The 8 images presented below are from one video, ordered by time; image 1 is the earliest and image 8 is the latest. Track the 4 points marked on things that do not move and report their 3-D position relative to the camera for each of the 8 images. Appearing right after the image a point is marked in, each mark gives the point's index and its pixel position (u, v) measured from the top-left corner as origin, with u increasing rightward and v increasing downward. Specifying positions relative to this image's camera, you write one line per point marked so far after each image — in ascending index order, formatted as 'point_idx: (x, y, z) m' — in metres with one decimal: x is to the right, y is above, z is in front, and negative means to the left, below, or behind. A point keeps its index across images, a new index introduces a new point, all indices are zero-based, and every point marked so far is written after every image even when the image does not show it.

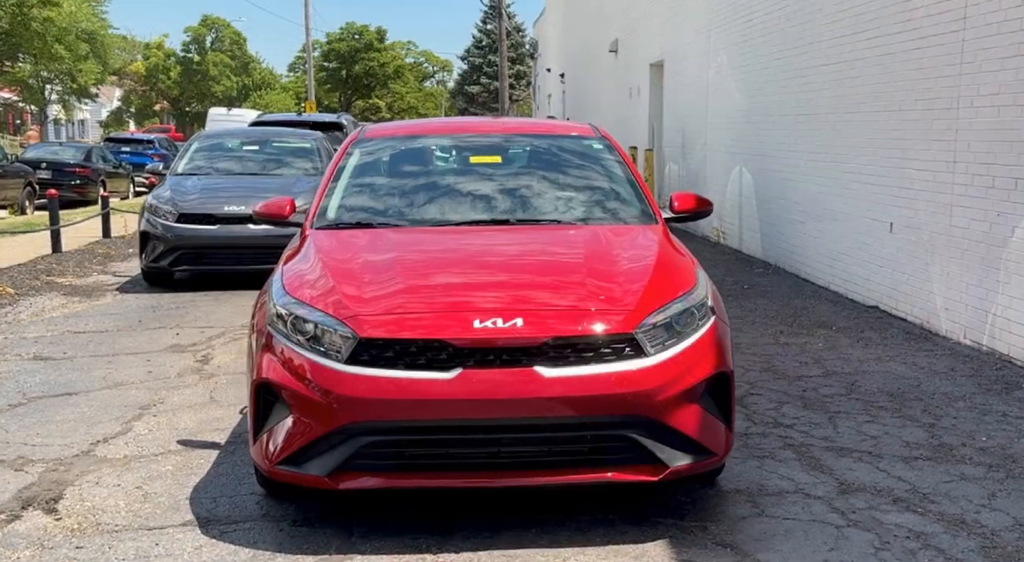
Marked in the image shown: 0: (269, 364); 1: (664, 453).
0: (-0.8, -0.3, +3.8) m
1: (+0.5, -0.6, +3.7) m
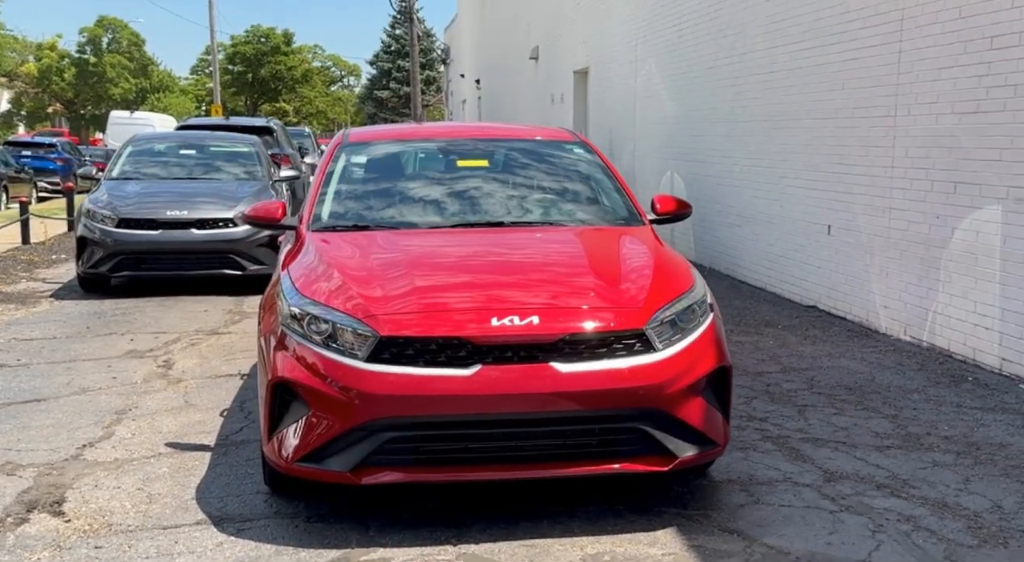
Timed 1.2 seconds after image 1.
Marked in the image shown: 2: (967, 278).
0: (-0.8, -0.3, +3.9) m
1: (+0.6, -0.6, +3.8) m
2: (+3.3, 0.0, +7.8) m
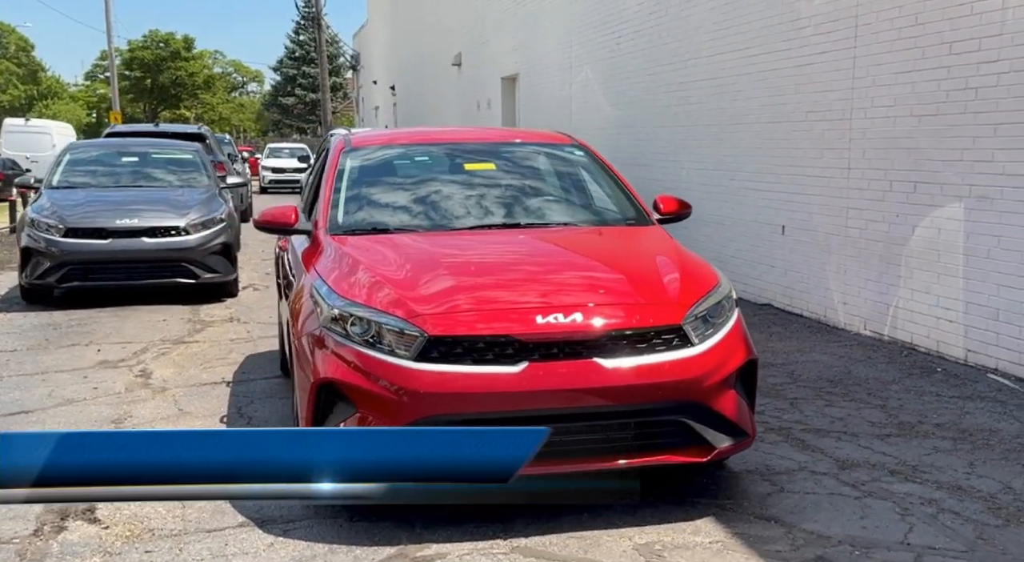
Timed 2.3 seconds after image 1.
0: (-0.6, -0.3, +3.9) m
1: (+0.7, -0.6, +3.9) m
2: (+3.2, +0.1, +8.1) m
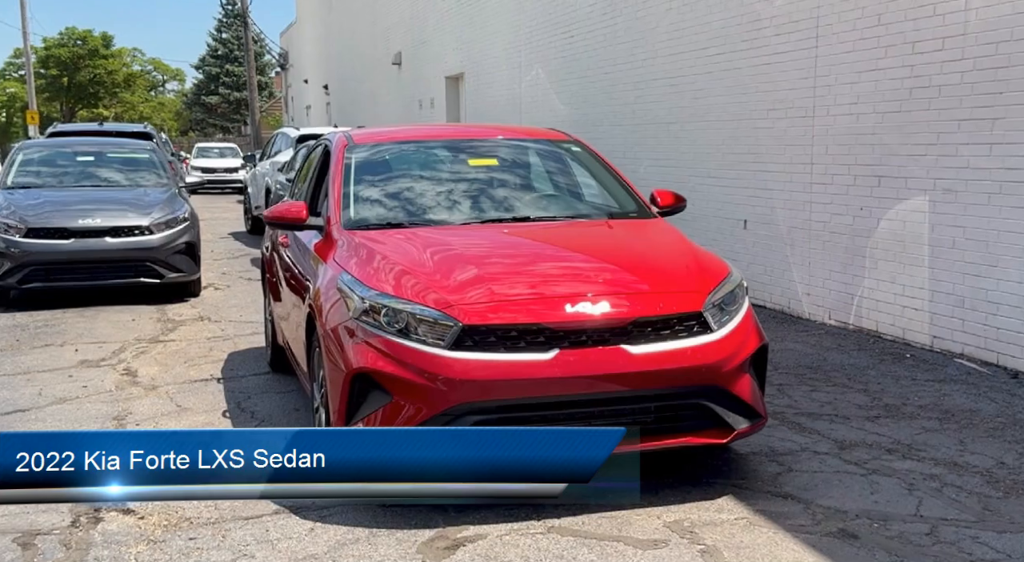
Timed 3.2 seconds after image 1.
0: (-0.5, -0.3, +4.0) m
1: (+0.8, -0.5, +4.1) m
2: (+3.0, +0.1, +8.4) m
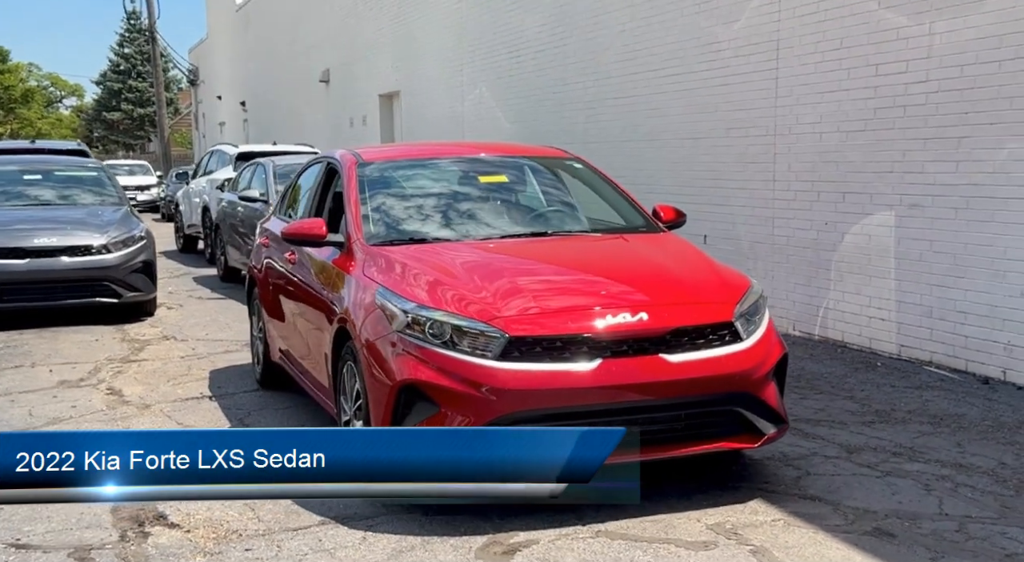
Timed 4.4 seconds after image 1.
0: (-0.4, -0.3, +4.0) m
1: (+1.0, -0.6, +4.3) m
2: (+2.8, 0.0, +8.7) m
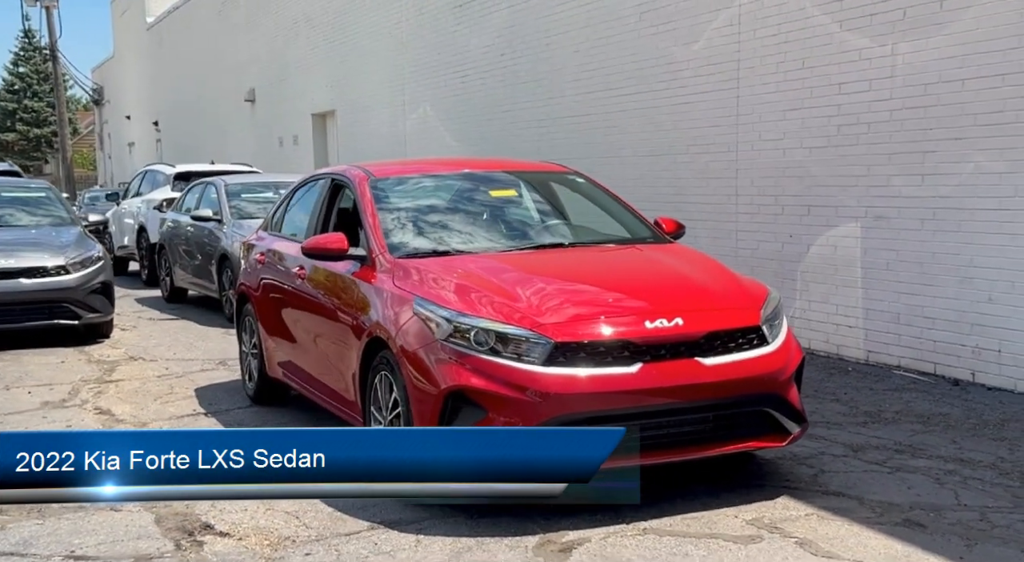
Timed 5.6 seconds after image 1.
0: (-0.2, -0.4, +4.1) m
1: (+1.1, -0.6, +4.5) m
2: (+2.7, 0.0, +9.0) m
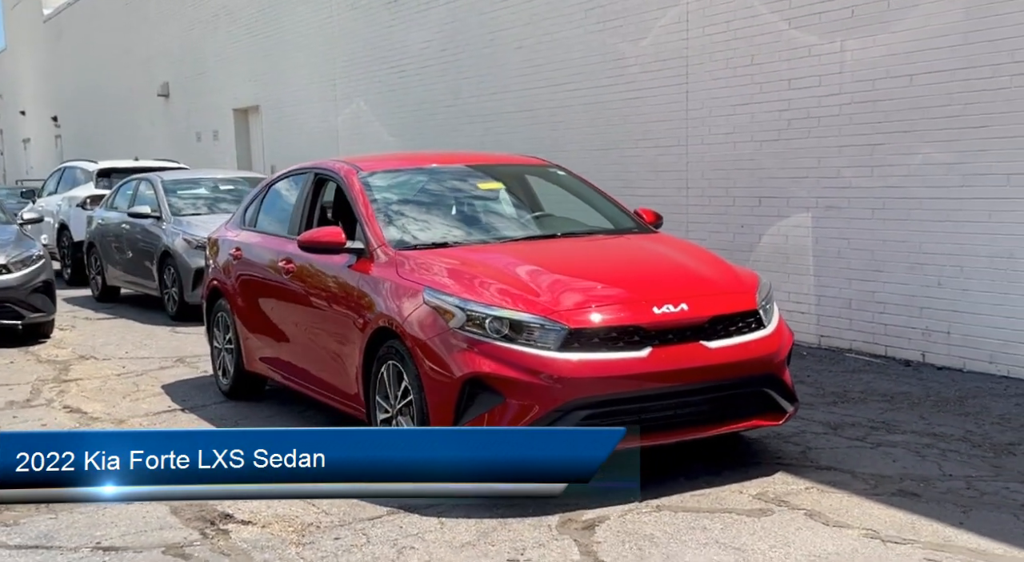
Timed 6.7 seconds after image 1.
0: (-0.2, -0.3, +4.2) m
1: (+1.2, -0.5, +4.7) m
2: (+2.3, +0.1, +9.3) m
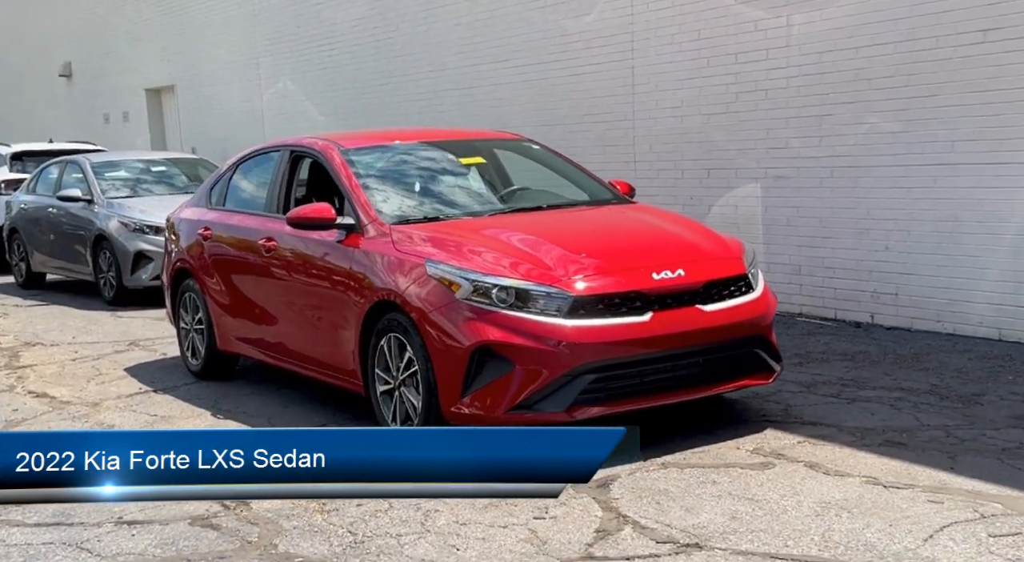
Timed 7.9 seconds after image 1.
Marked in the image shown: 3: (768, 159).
0: (-0.1, -0.2, +4.3) m
1: (+1.2, -0.4, +4.9) m
2: (+1.9, +0.3, +9.6) m
3: (+2.2, +1.1, +9.1) m
